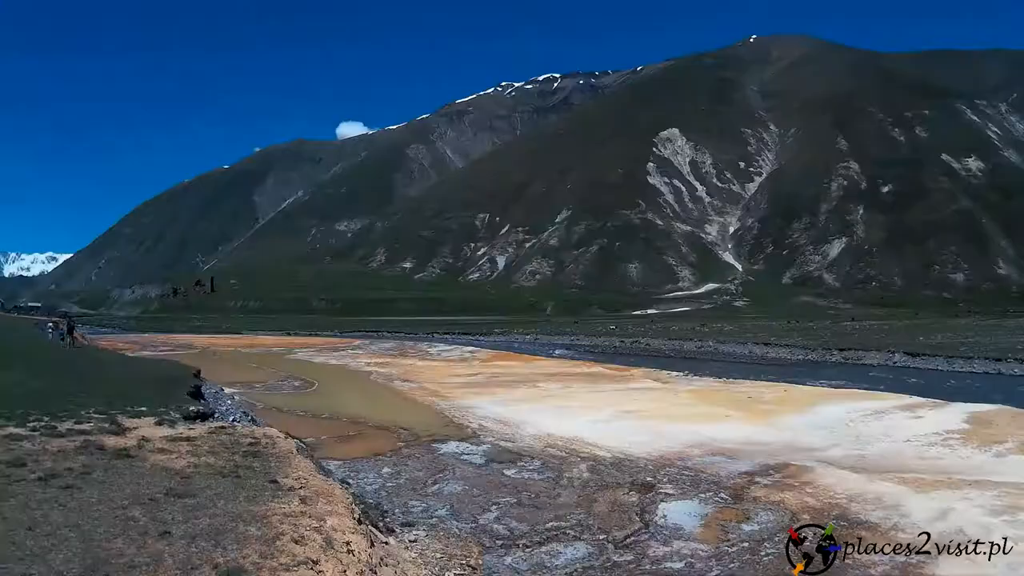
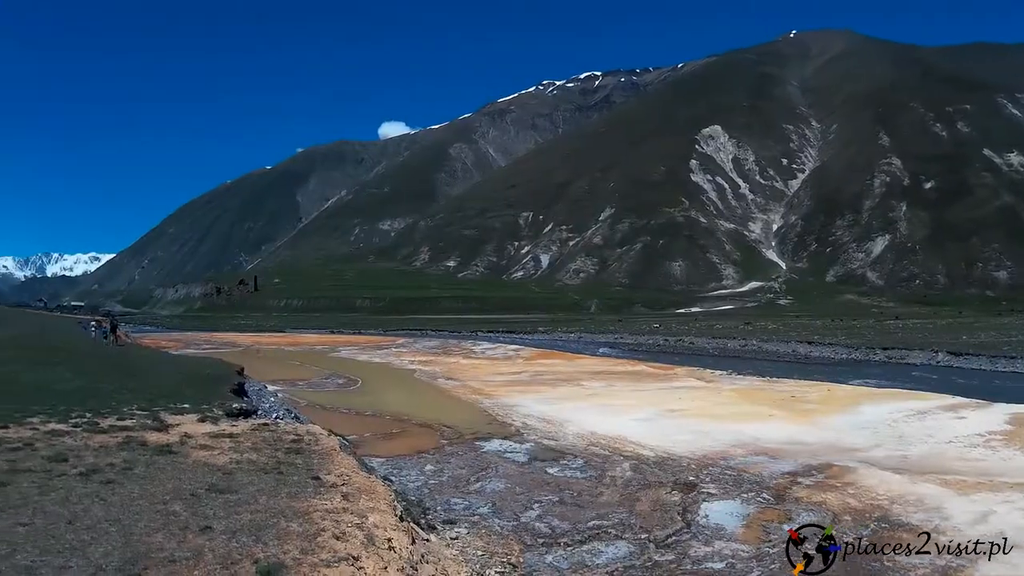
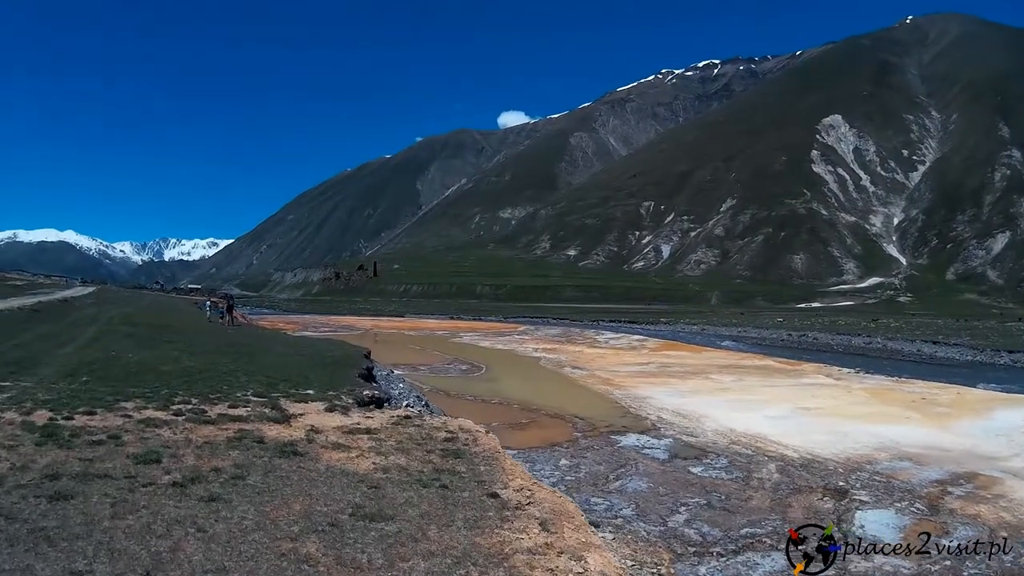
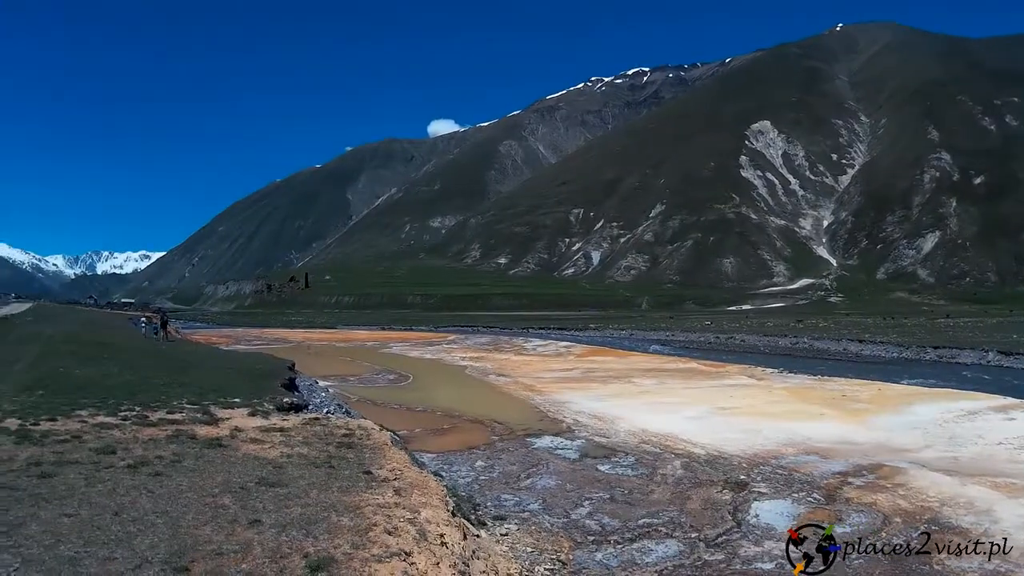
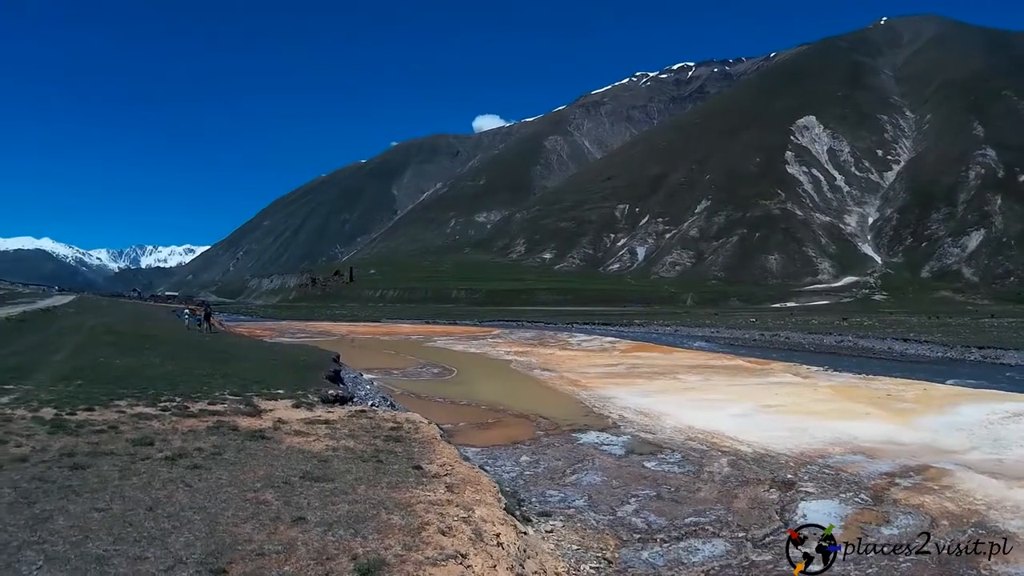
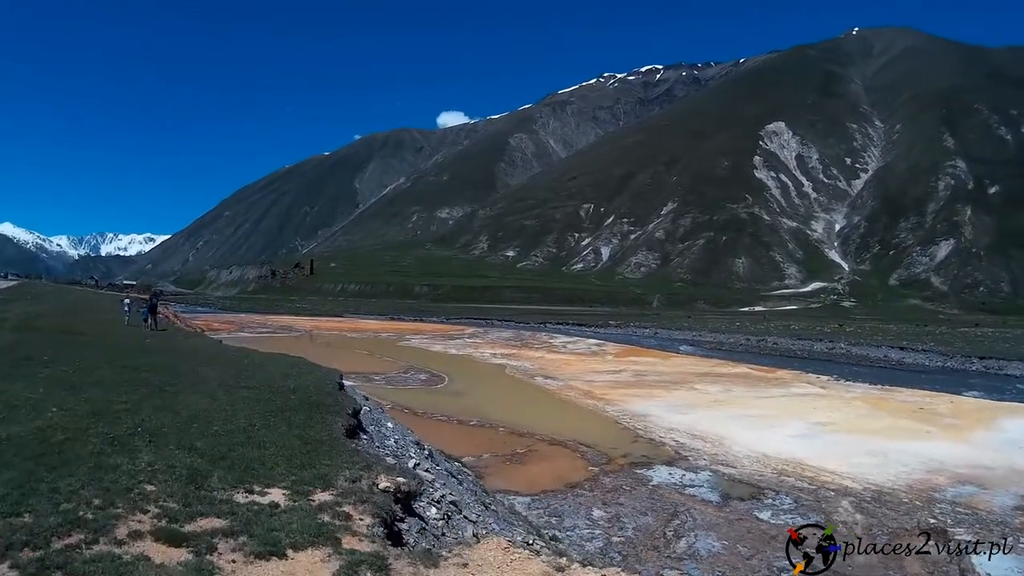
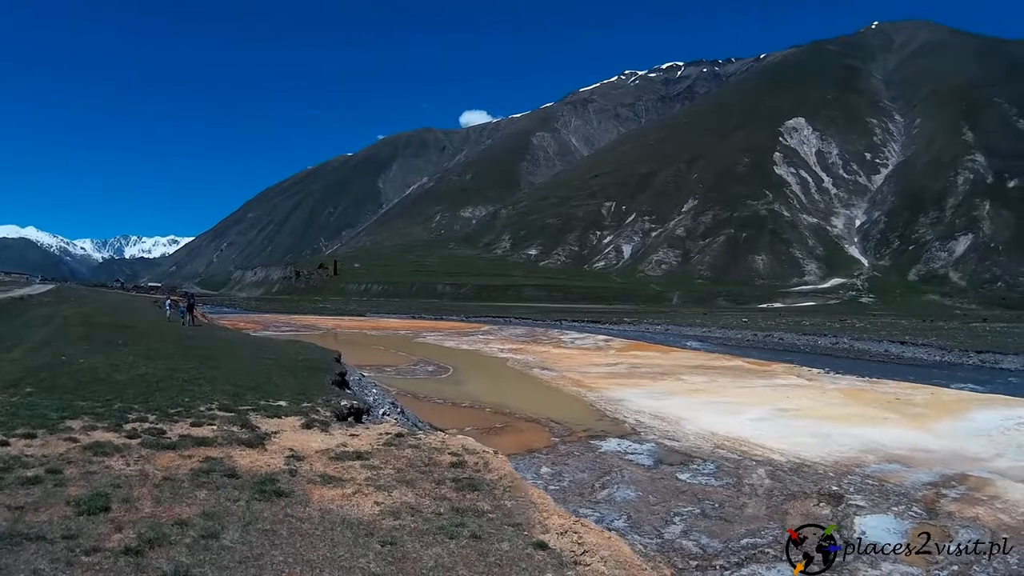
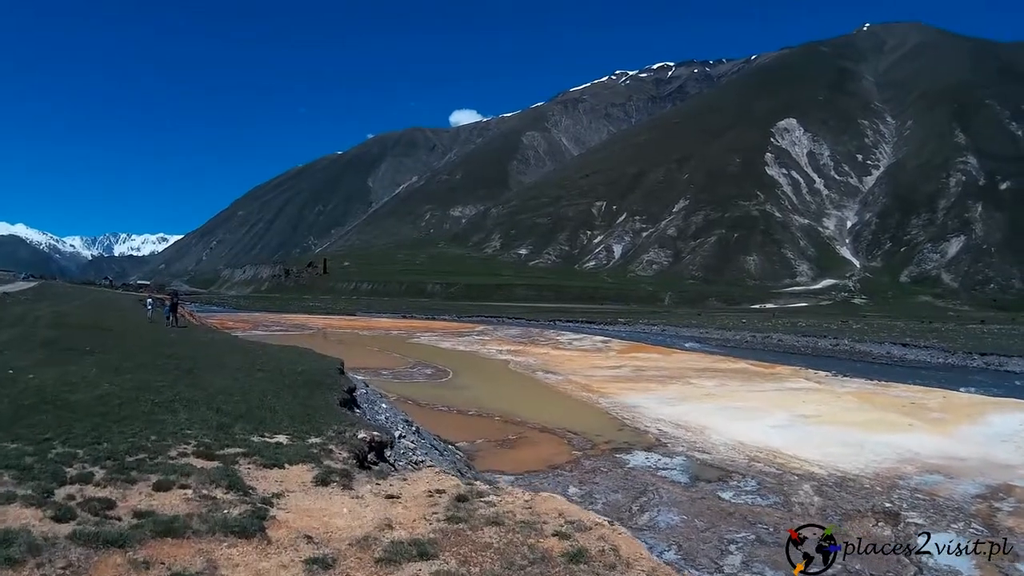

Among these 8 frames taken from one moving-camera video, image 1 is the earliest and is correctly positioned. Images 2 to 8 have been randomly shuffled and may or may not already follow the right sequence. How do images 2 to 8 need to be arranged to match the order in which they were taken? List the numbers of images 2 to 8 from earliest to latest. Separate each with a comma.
2, 4, 5, 3, 7, 8, 6
